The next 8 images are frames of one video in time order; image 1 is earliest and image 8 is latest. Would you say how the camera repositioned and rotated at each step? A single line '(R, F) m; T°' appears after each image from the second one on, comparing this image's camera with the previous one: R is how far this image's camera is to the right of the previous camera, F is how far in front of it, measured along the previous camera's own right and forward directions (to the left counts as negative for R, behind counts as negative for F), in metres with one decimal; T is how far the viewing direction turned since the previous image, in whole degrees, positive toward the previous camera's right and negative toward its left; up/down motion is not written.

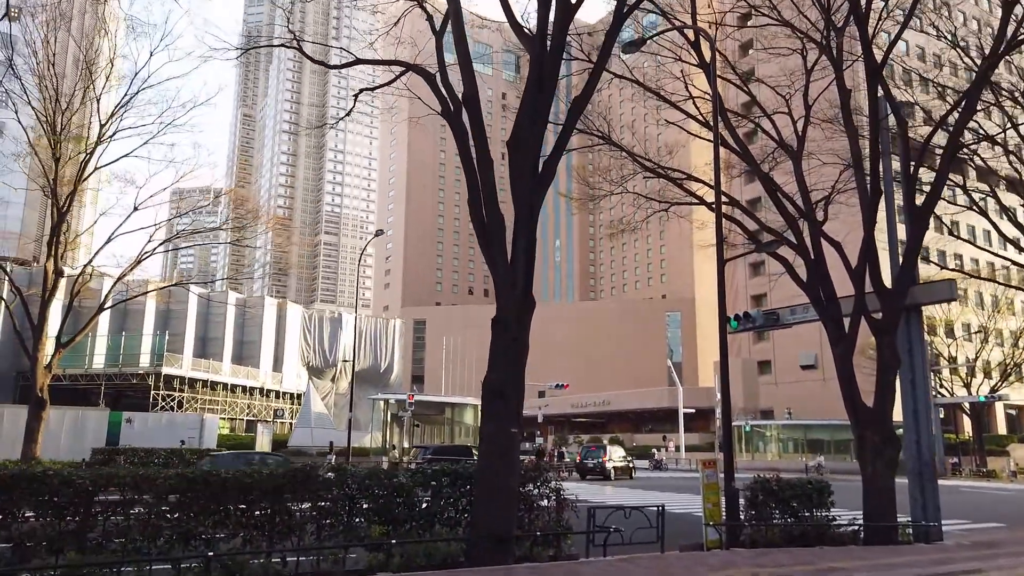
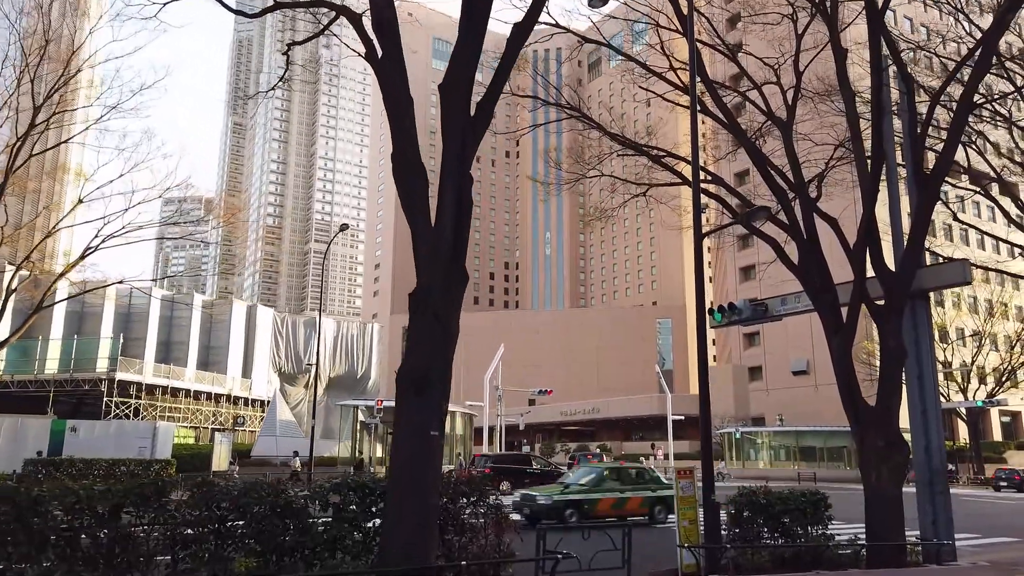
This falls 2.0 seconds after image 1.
(+0.7, +1.7) m; +1°
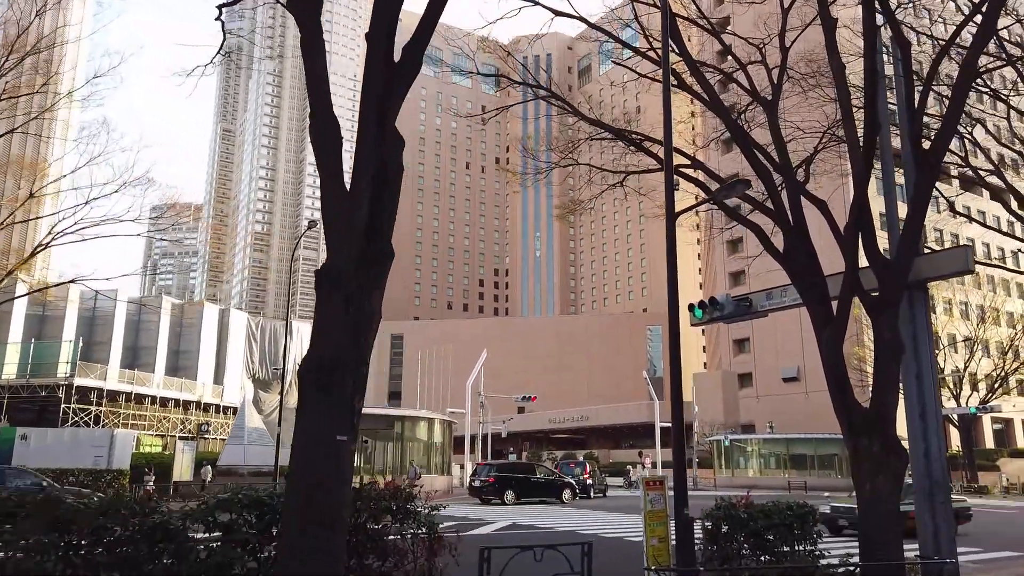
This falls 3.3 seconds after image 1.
(+0.5, +1.1) m; +1°
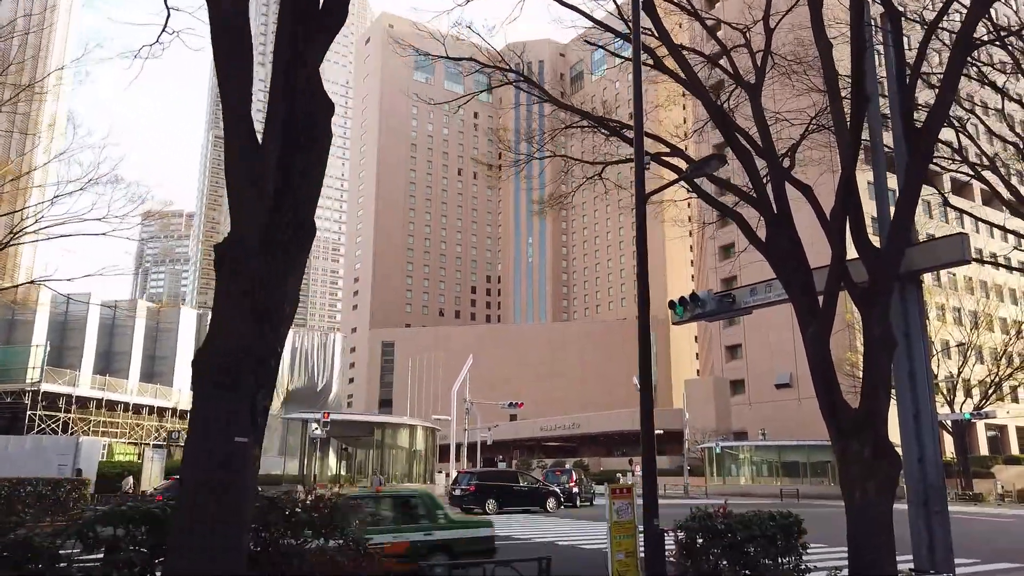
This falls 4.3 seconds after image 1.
(+0.4, +0.8) m; 0°
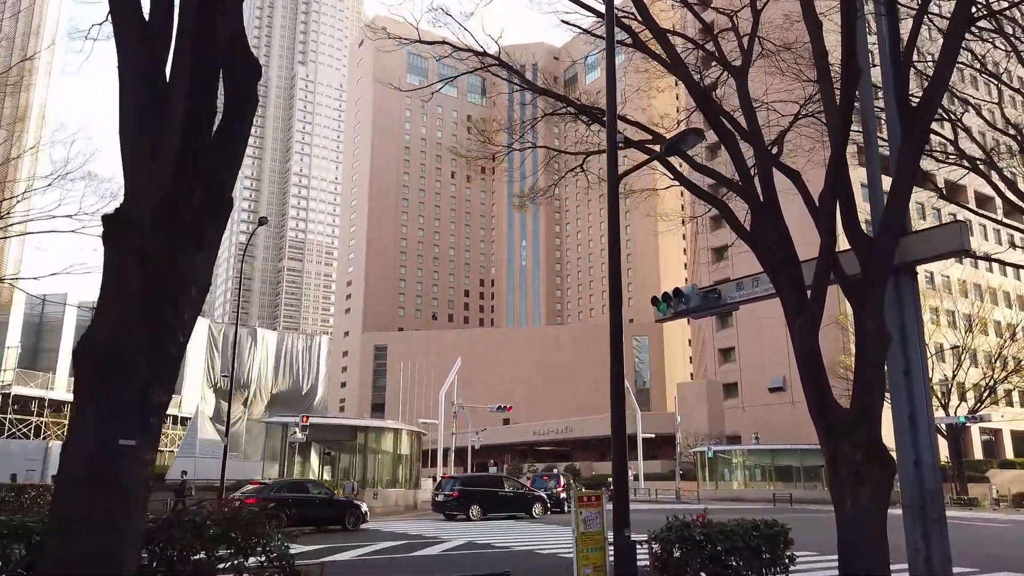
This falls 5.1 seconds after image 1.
(+0.3, +0.7) m; 0°
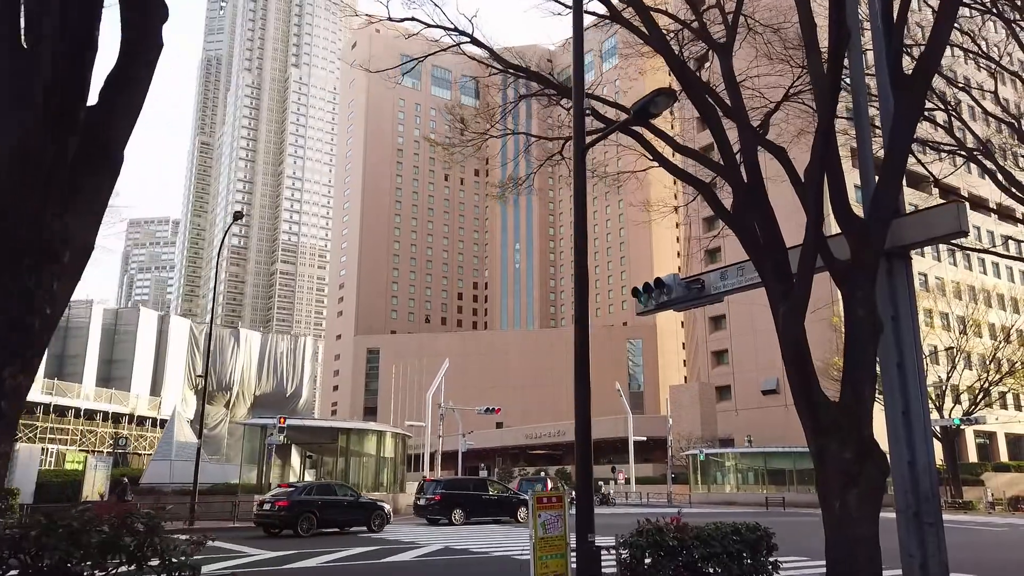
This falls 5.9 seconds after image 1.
(+0.4, +0.6) m; 0°
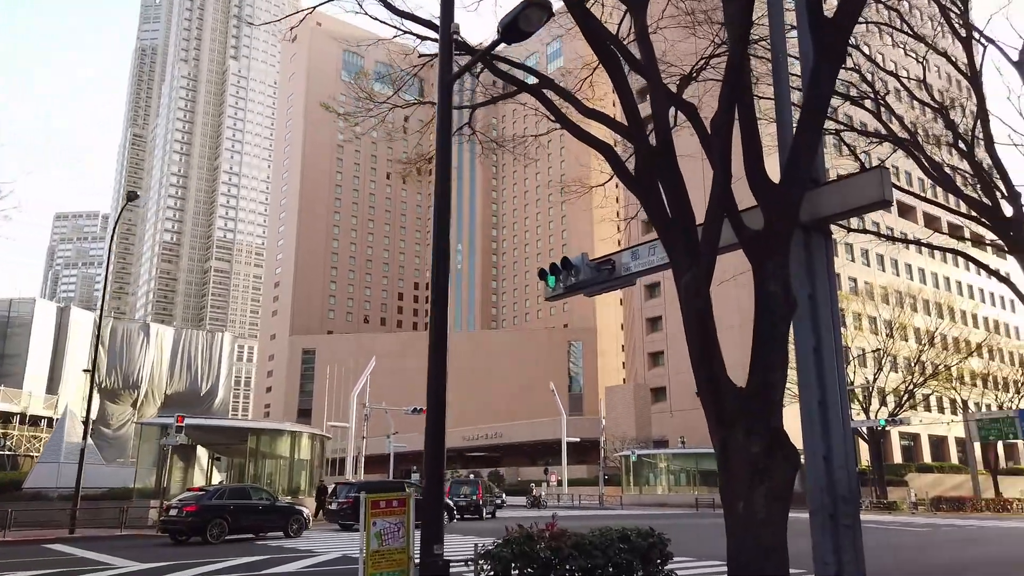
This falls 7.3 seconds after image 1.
(+0.7, +1.1) m; +4°
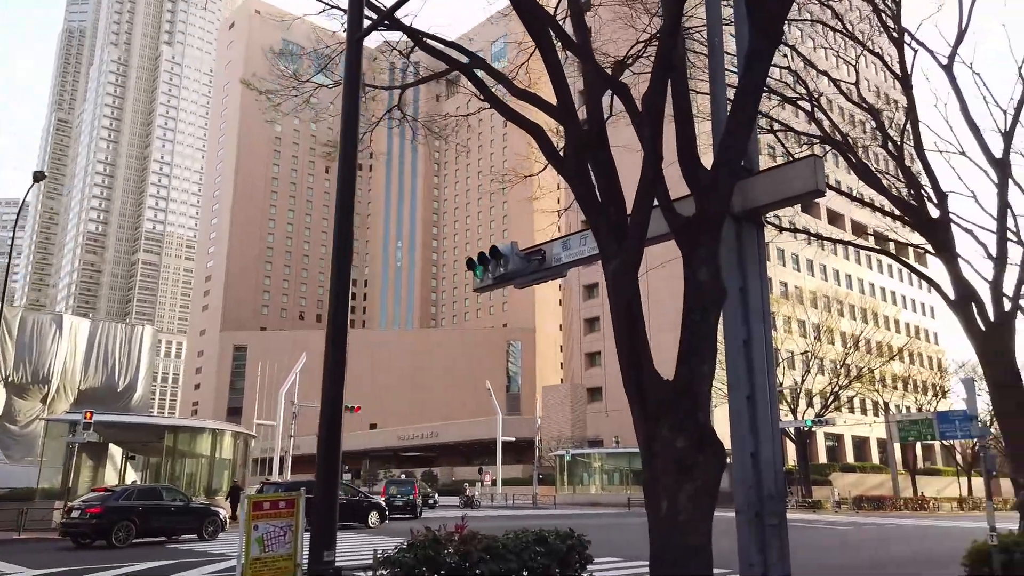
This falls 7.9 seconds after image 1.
(+0.2, +0.4) m; +5°
